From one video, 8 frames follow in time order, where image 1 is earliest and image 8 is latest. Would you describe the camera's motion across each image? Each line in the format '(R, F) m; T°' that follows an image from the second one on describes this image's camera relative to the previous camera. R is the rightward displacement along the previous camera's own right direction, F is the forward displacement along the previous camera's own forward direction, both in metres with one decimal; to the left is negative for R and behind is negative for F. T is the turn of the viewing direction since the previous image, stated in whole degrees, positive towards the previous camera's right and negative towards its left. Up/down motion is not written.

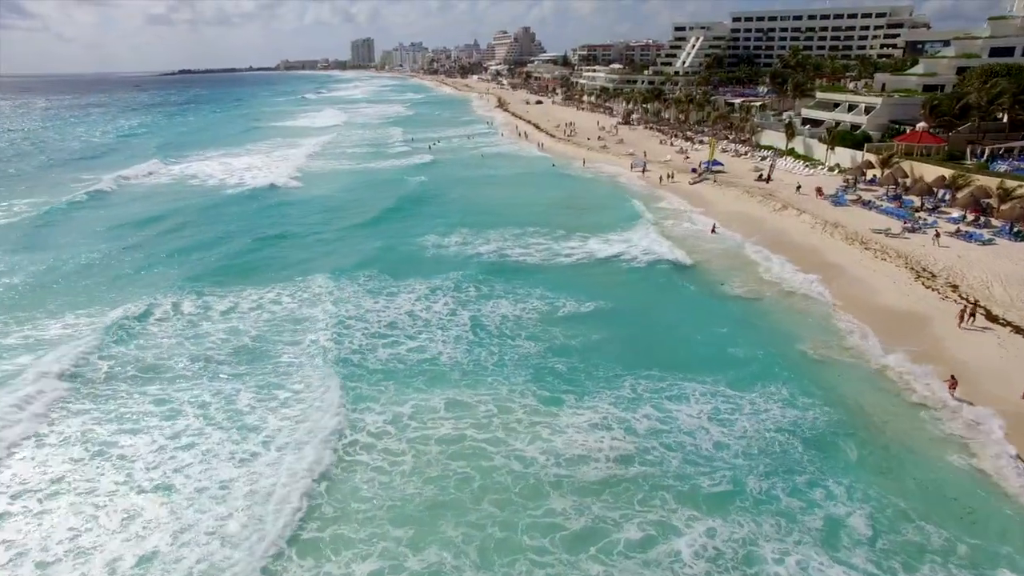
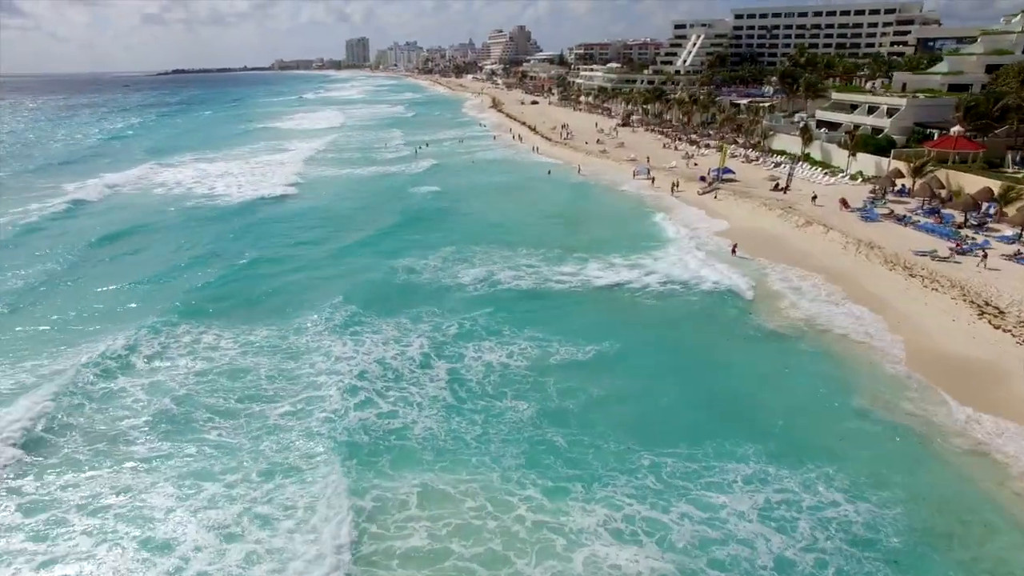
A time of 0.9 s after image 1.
(+0.1, +3.2) m; 0°
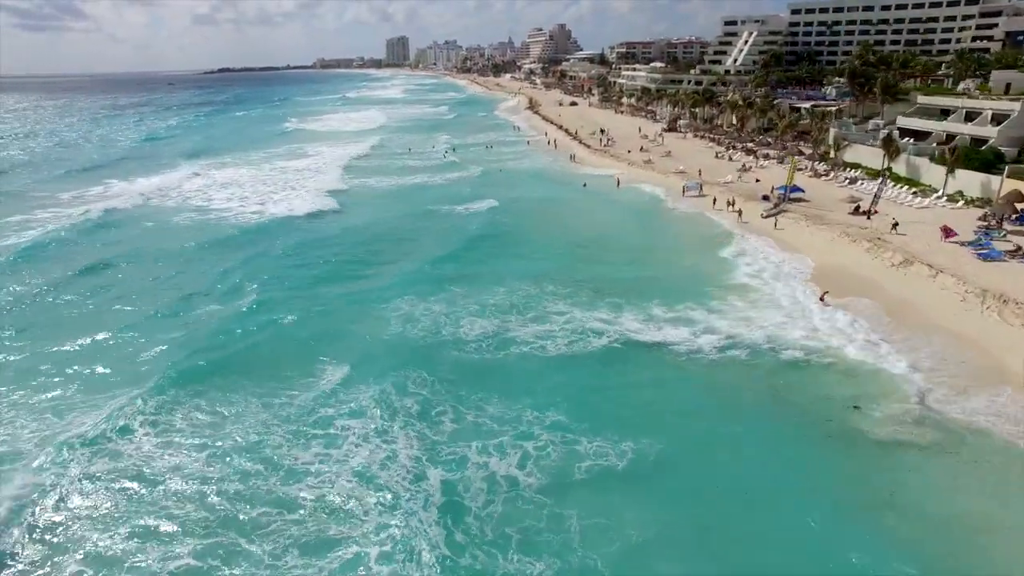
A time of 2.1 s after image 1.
(+0.4, +4.7) m; -3°
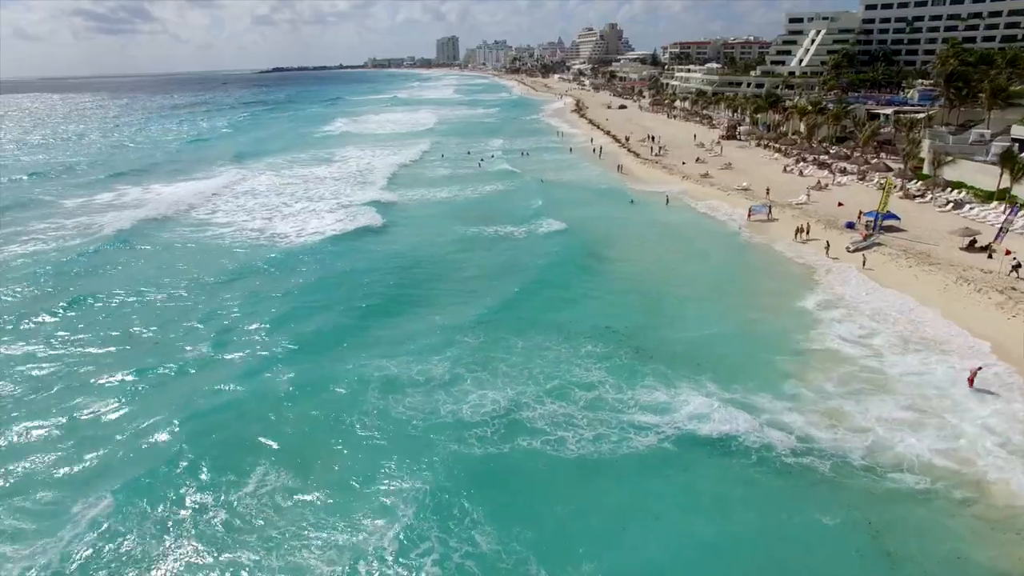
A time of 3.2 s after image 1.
(+0.5, +4.5) m; -4°
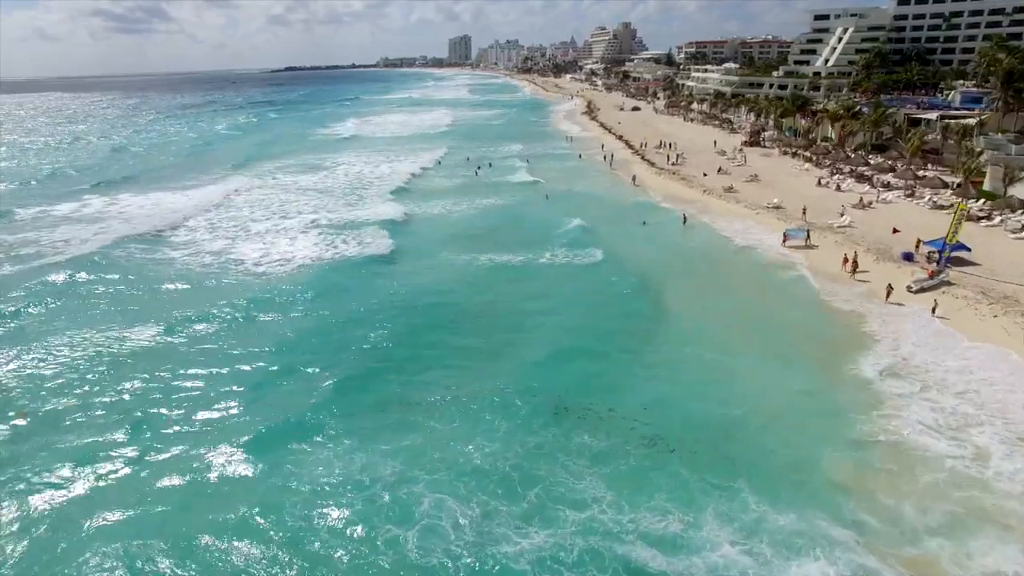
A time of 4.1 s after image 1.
(+0.7, +4.1) m; -1°
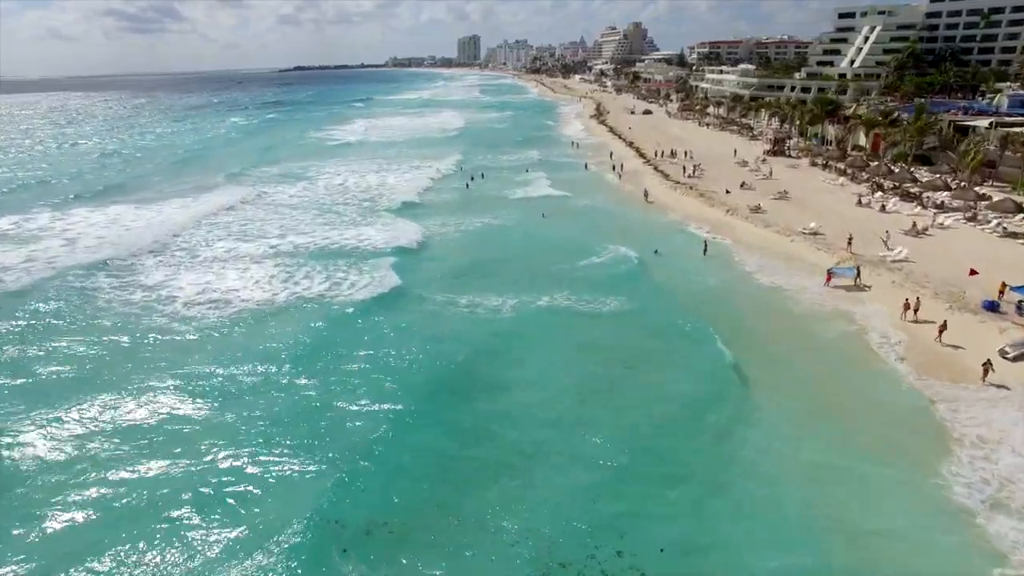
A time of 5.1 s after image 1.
(+0.7, +4.4) m; -1°
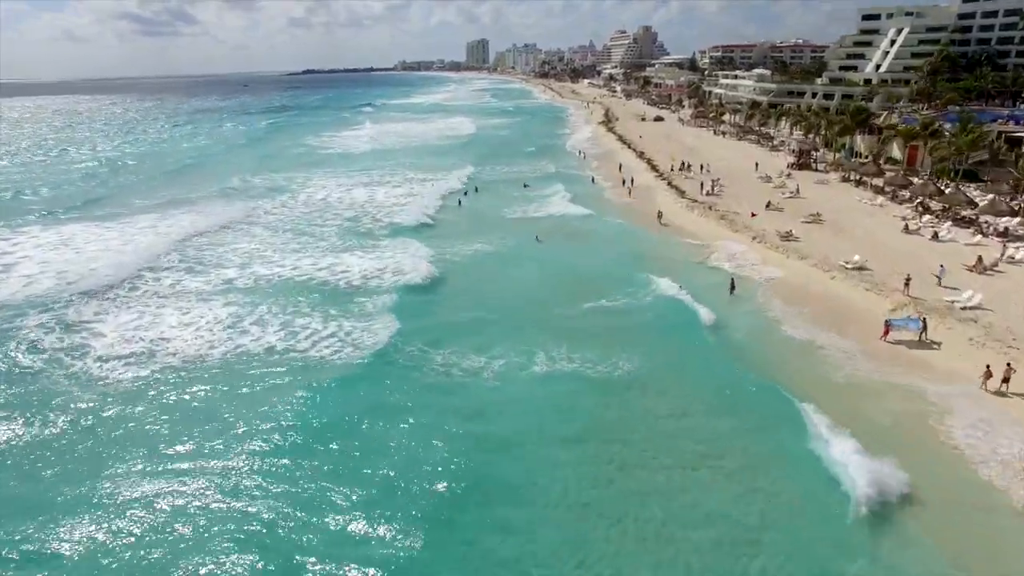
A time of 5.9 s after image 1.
(+0.6, +3.8) m; -1°
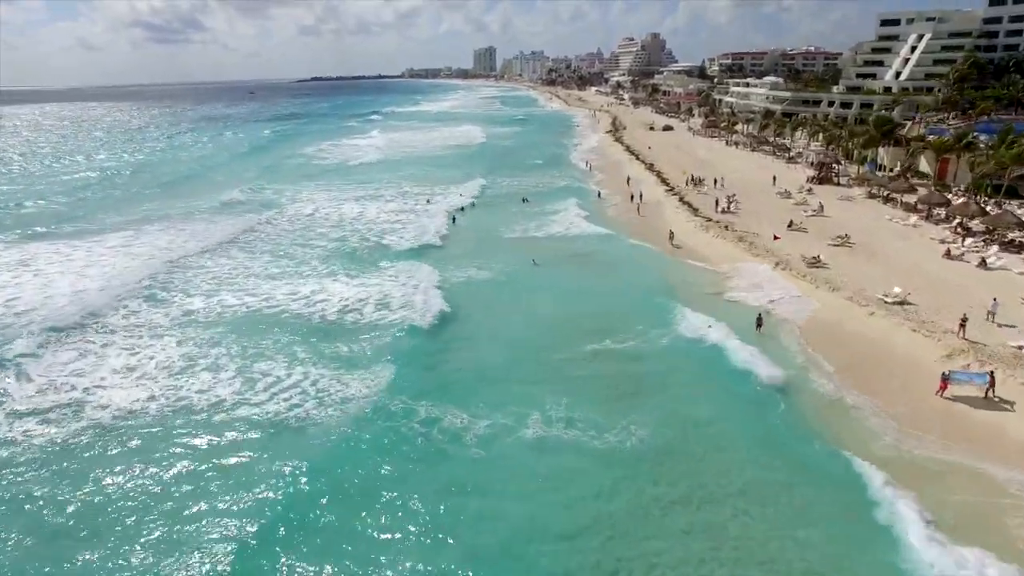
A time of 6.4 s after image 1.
(+0.4, +2.6) m; -1°
